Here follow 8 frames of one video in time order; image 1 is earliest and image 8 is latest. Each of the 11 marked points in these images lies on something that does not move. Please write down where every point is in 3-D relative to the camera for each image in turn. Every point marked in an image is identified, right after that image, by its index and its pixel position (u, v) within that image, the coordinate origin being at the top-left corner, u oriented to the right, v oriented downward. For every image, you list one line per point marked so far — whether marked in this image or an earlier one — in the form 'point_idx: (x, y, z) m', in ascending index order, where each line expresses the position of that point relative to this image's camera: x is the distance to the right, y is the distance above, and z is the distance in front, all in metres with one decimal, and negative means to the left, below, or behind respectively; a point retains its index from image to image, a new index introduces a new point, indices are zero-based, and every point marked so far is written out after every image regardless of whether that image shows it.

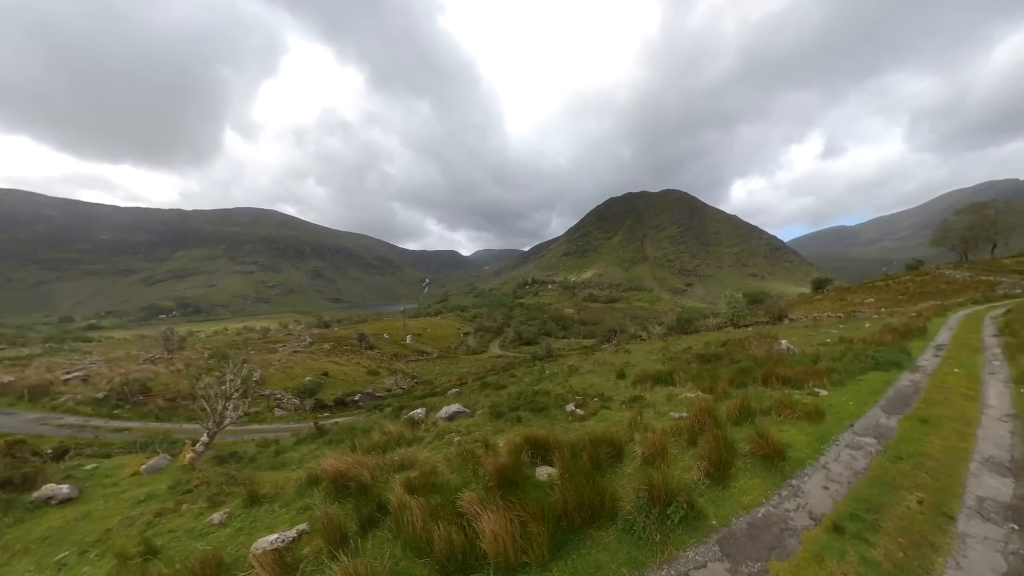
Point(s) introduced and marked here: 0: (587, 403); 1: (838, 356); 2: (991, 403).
0: (+3.5, -6.0, +19.2) m
1: (+15.5, -3.2, +17.9) m
2: (+14.5, -3.4, +11.2) m
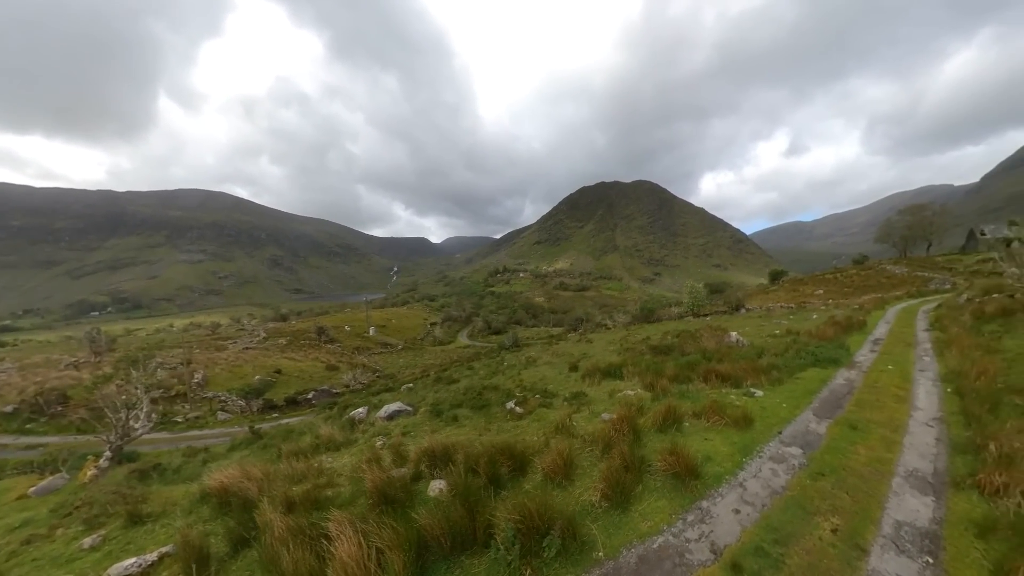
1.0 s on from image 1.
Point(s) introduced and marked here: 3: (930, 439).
0: (+0.5, -5.6, +18.3) m
1: (+12.6, -3.0, +17.6) m
2: (+12.0, -3.4, +10.9) m
3: (+10.3, -3.7, +9.1) m
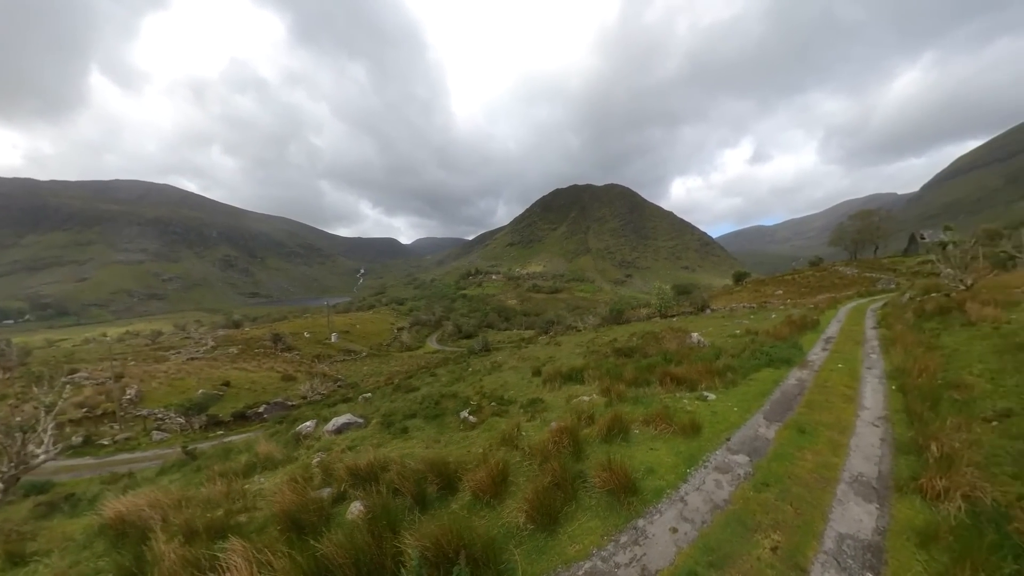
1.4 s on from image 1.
0: (-1.5, -5.7, +17.5) m
1: (+10.5, -3.0, +17.6) m
2: (+10.4, -3.3, +10.9) m
3: (+8.8, -3.7, +8.9) m
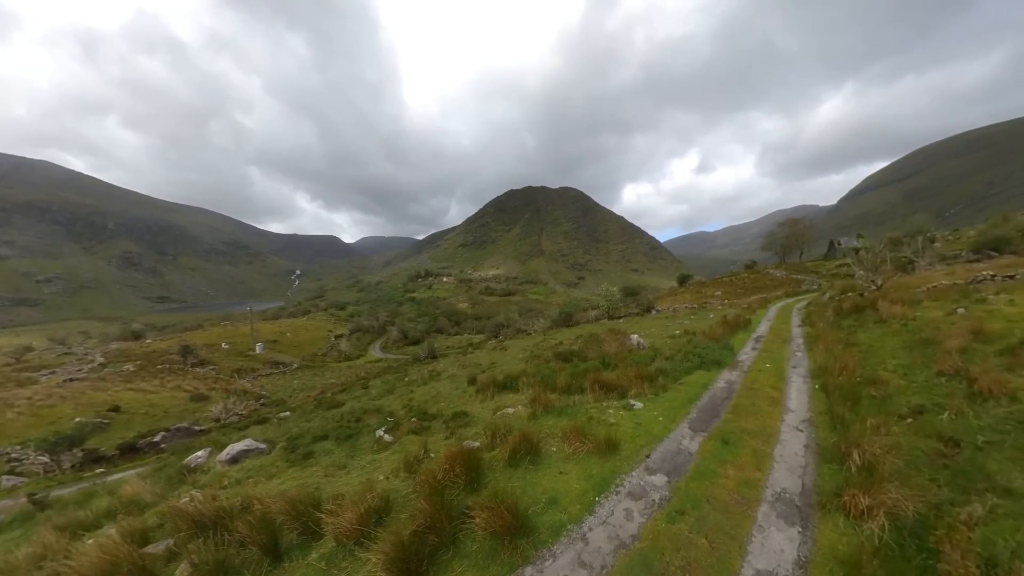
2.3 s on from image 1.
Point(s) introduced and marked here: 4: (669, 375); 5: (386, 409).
0: (-4.7, -5.8, +15.7) m
1: (+7.3, -3.0, +17.1) m
2: (+7.8, -3.3, +10.4) m
3: (+6.5, -3.6, +8.4) m
4: (+5.6, -3.1, +13.2) m
5: (-6.5, -6.3, +19.1) m
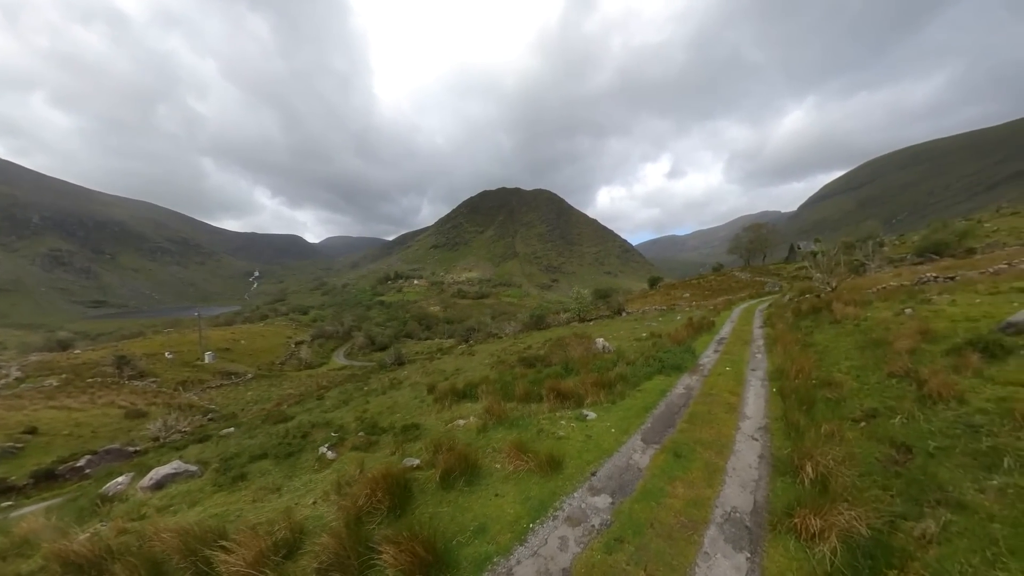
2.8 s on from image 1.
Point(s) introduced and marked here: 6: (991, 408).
0: (-6.4, -5.9, +14.5) m
1: (+5.4, -3.1, +16.7) m
2: (+6.4, -3.3, +10.1) m
3: (+5.1, -3.6, +7.9) m
4: (+3.9, -3.2, +12.7) m
5: (-8.4, -6.5, +17.8) m
6: (+10.1, -2.5, +7.8) m
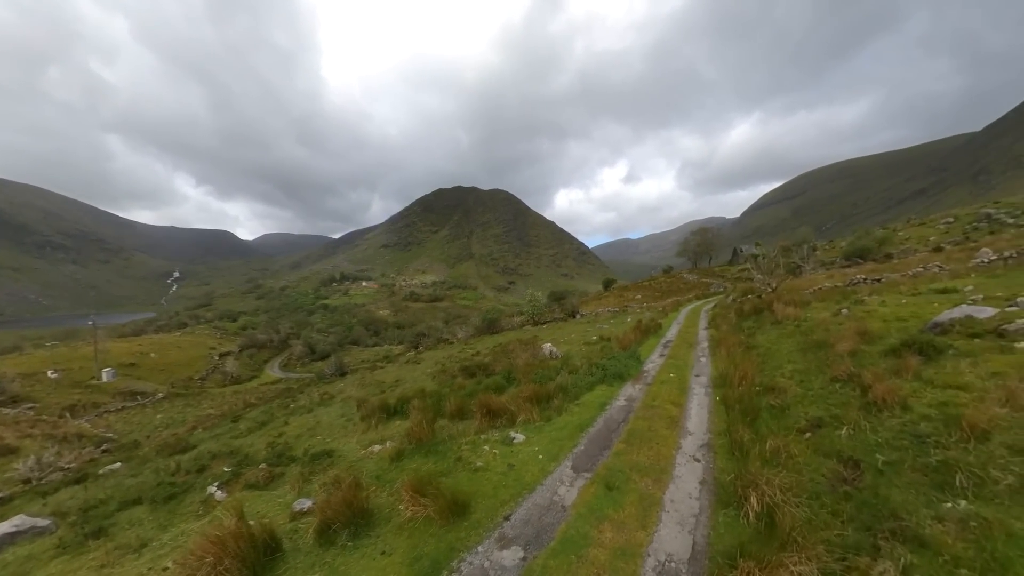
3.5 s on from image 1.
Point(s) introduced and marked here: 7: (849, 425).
0: (-8.8, -6.1, +12.2) m
1: (+2.7, -3.2, +15.7) m
2: (+4.4, -3.3, +9.1) m
3: (+3.4, -3.6, +6.9) m
4: (+1.7, -3.3, +11.5) m
5: (-11.1, -6.7, +15.3) m
6: (+8.3, -2.5, +7.3) m
7: (+7.2, -2.9, +7.9) m
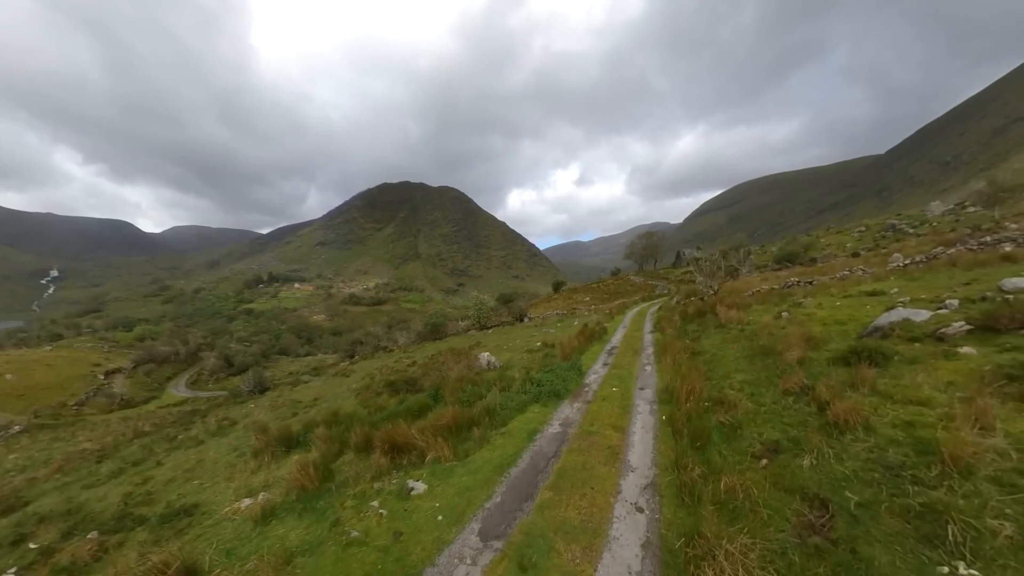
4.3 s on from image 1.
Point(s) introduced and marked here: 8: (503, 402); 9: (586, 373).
0: (-10.9, -6.3, +9.1) m
1: (+0.1, -3.3, +13.9) m
2: (+2.5, -3.4, +7.6) m
3: (+1.7, -3.7, +5.2) m
4: (-0.5, -3.3, +9.7) m
5: (-13.6, -6.9, +11.8) m
6: (+6.6, -2.5, +6.2) m
7: (+5.4, -3.0, +6.7) m
8: (-0.2, -3.2, +10.6) m
9: (+2.6, -3.0, +13.0) m
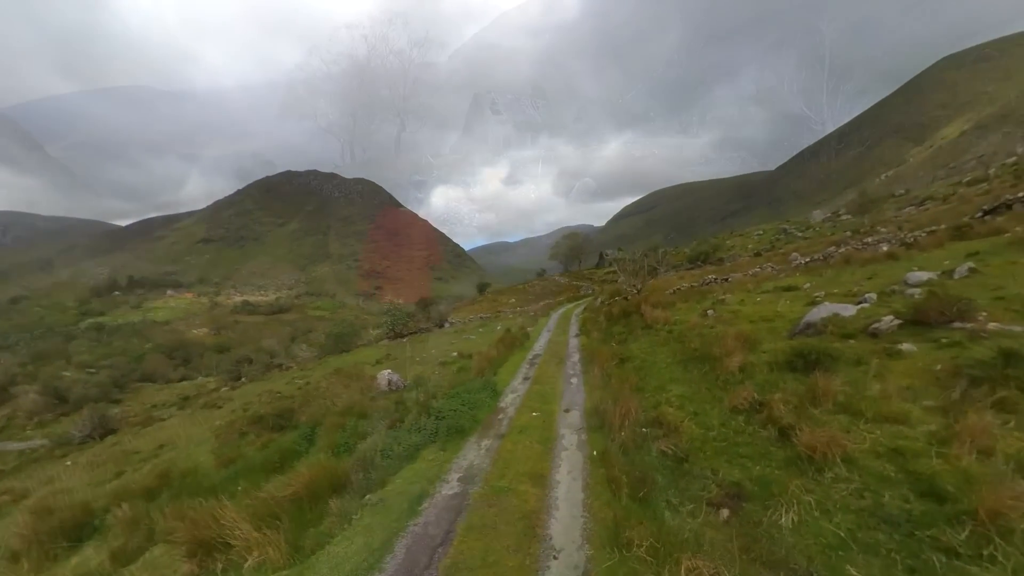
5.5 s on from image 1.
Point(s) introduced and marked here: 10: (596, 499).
0: (-12.7, -6.6, +4.3) m
1: (-2.9, -3.4, +11.1) m
2: (+0.7, -3.4, +5.3) m
3: (+0.4, -3.7, +2.9) m
4: (-2.6, -3.4, +6.8) m
5: (-15.8, -7.2, +6.5) m
6: (+4.9, -2.4, +4.8) m
7: (+3.7, -2.9, +5.0) m
8: (-2.5, -3.3, +7.8) m
9: (-0.2, -3.0, +10.7) m
10: (+1.4, -3.3, +5.9) m
